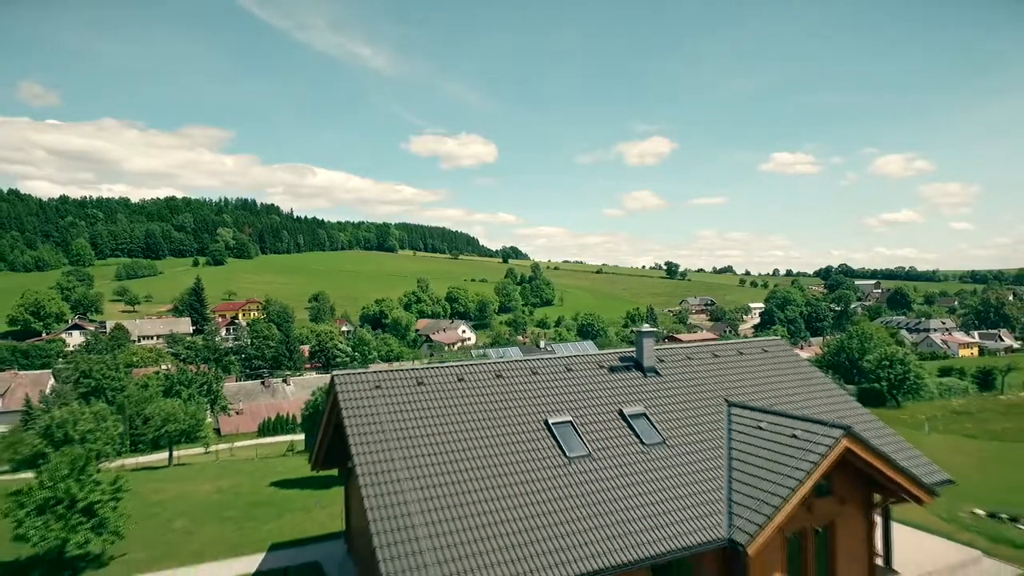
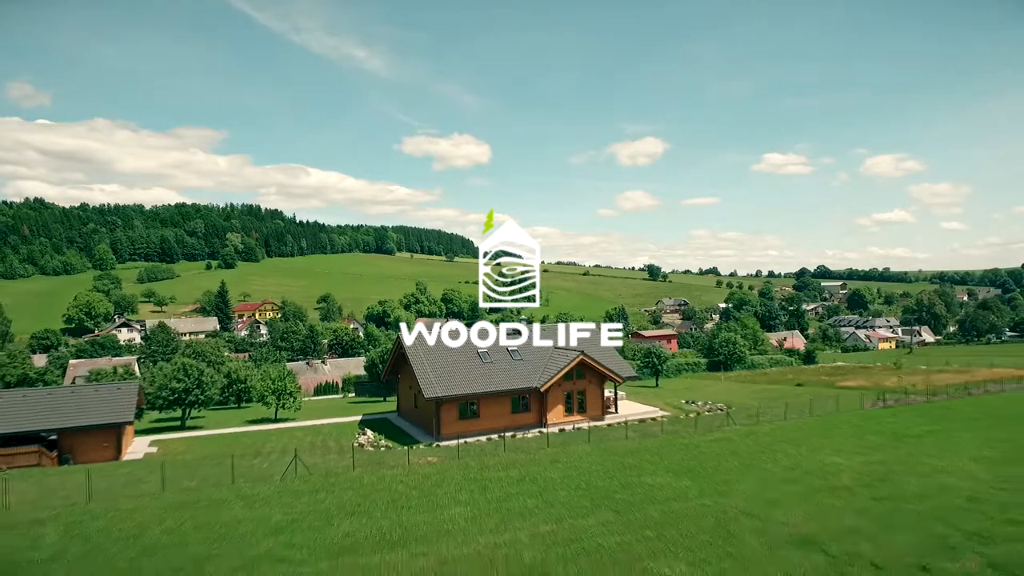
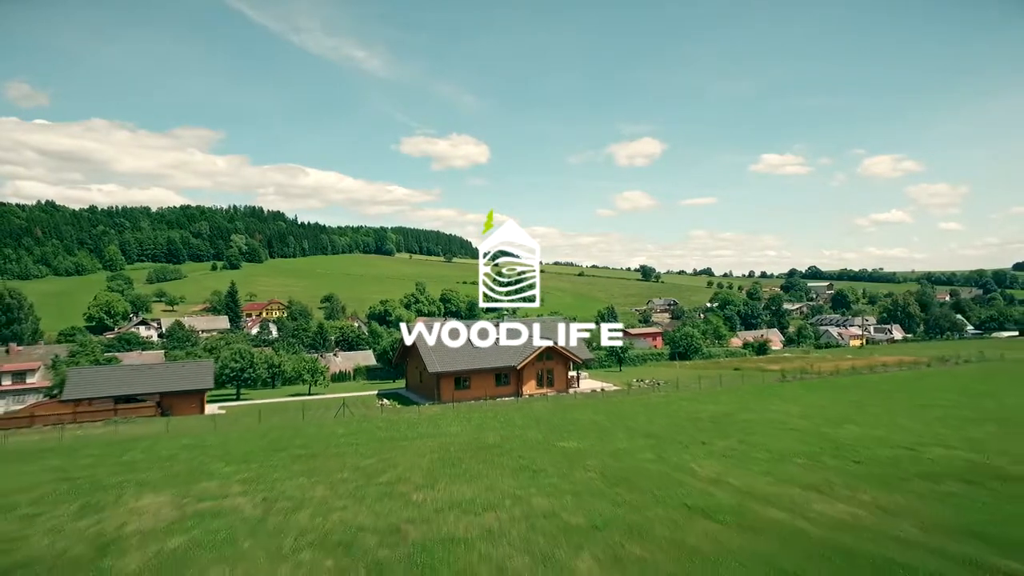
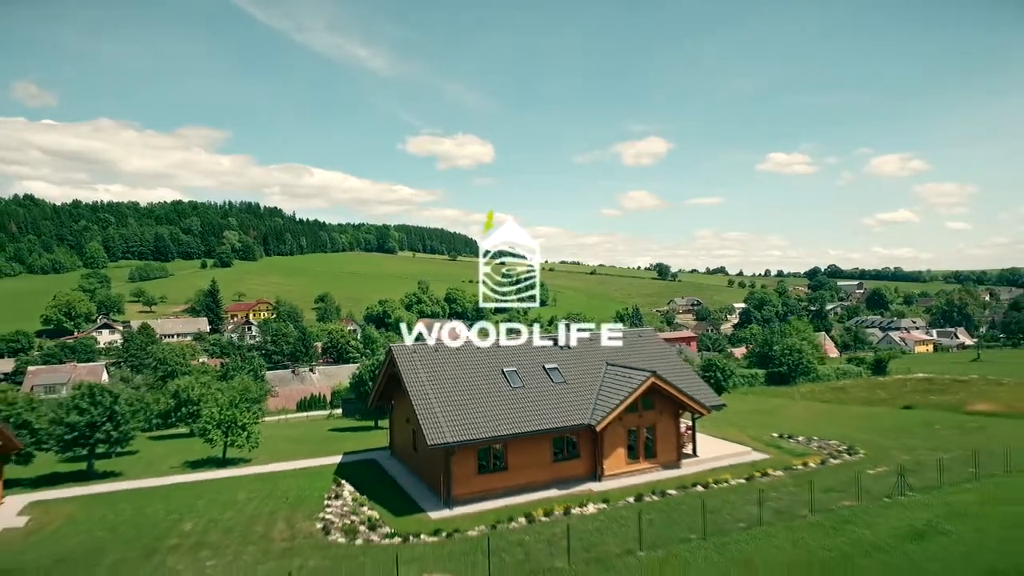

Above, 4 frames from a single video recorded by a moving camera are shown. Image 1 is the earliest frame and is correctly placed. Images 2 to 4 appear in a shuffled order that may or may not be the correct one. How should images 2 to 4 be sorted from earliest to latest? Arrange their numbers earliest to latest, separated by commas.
4, 2, 3
